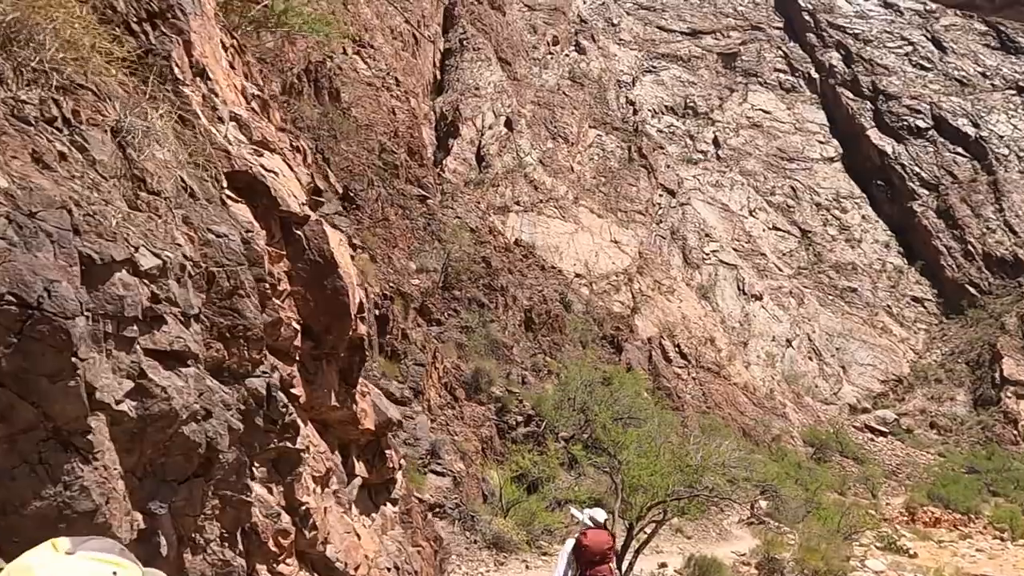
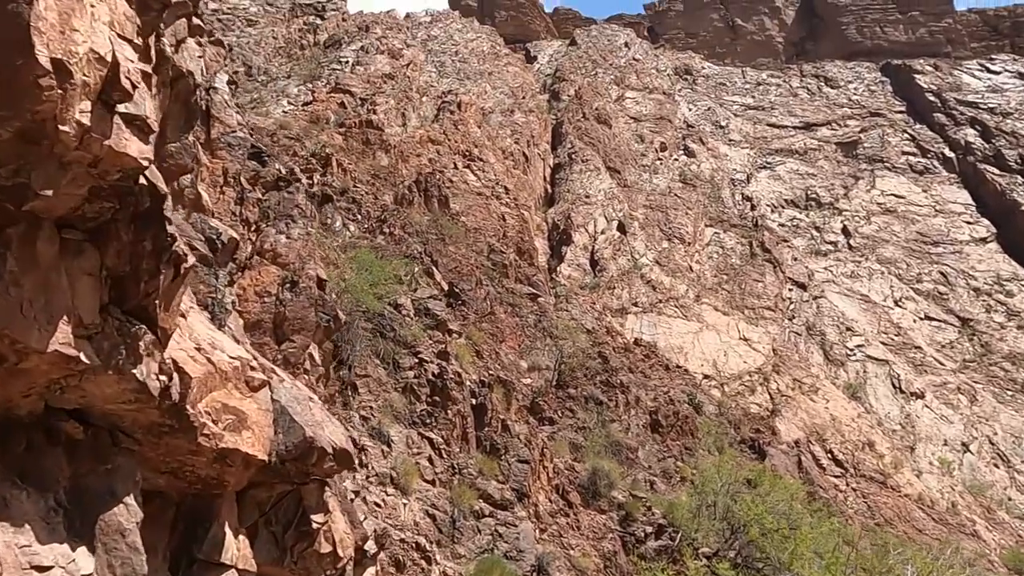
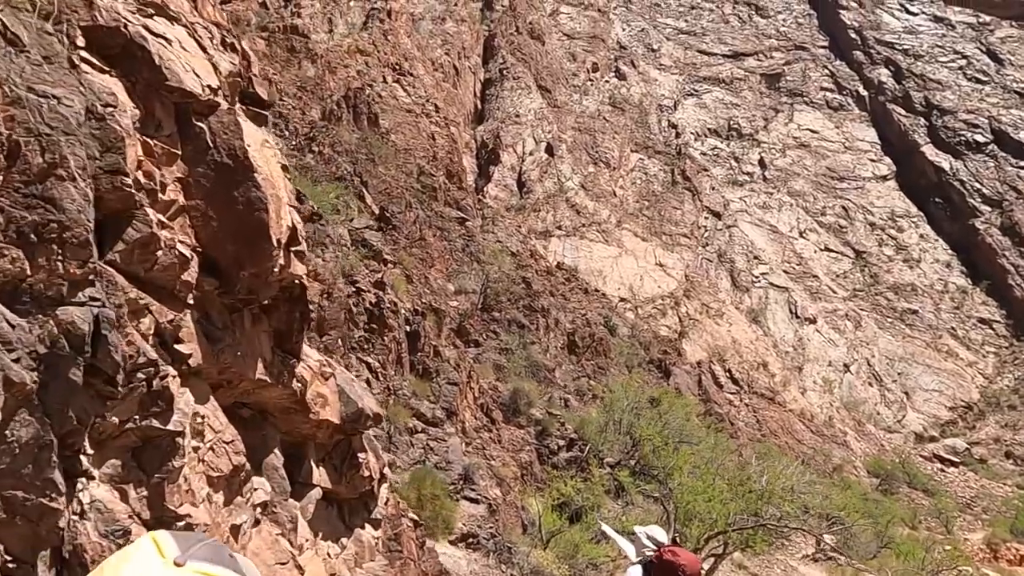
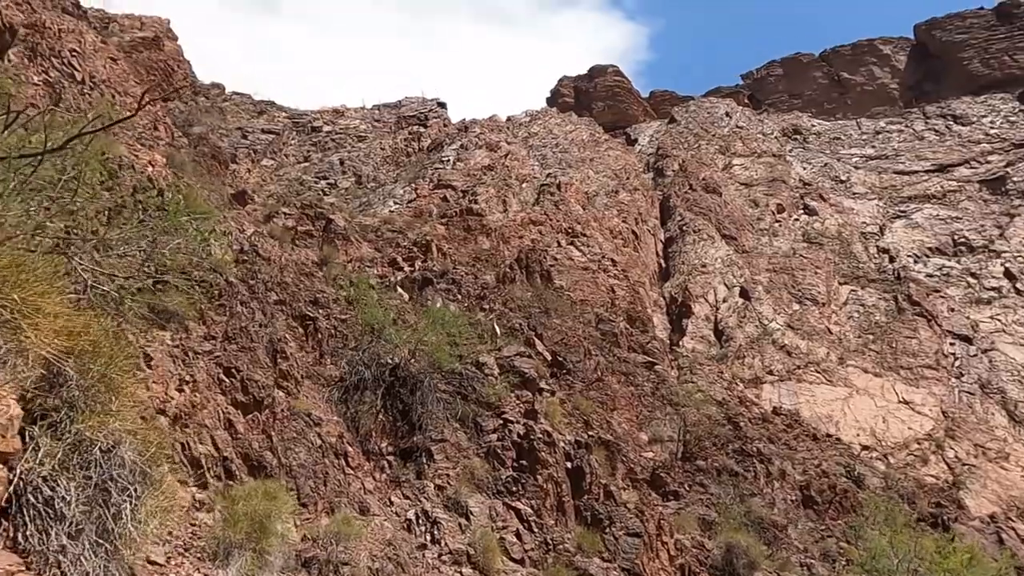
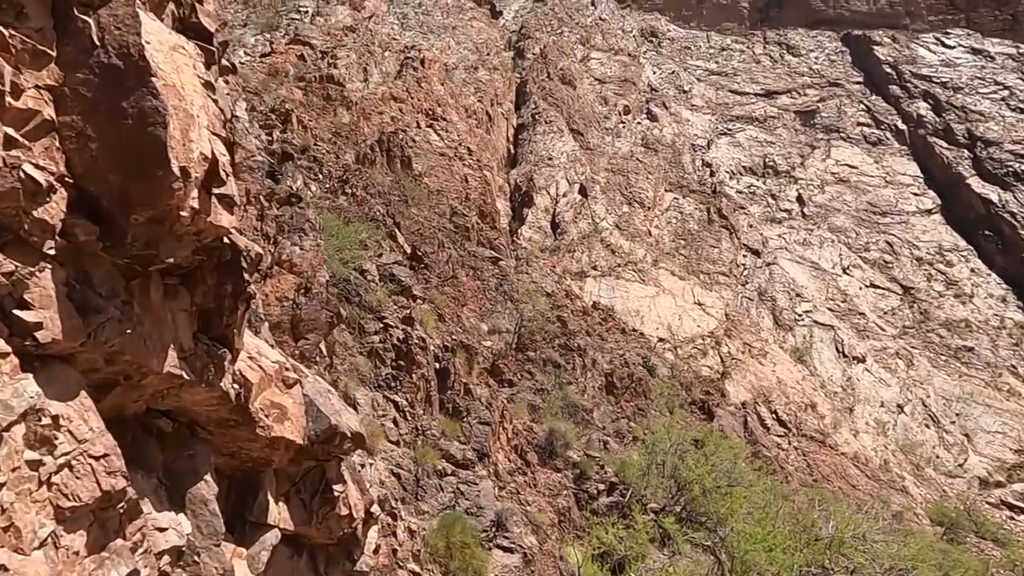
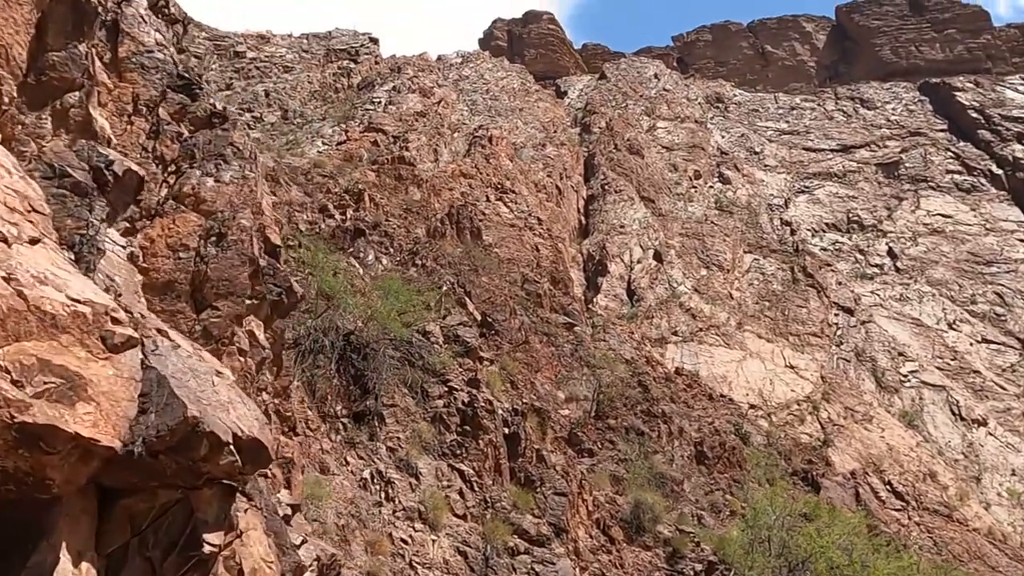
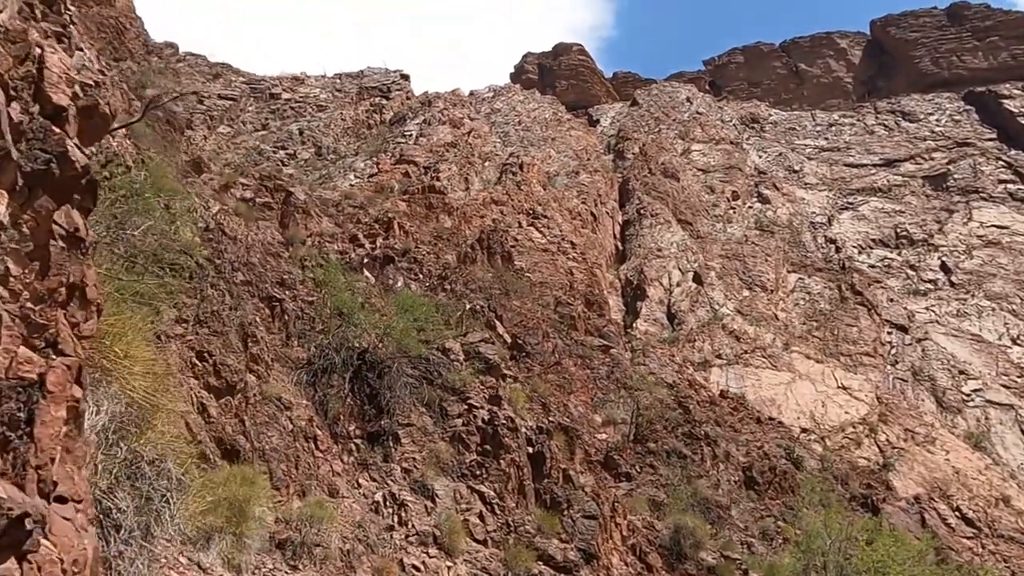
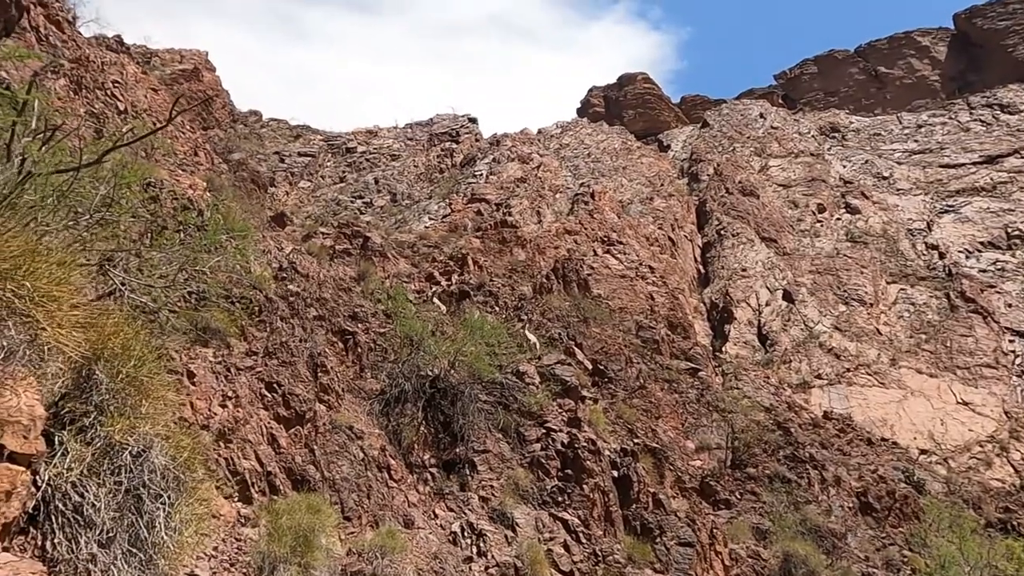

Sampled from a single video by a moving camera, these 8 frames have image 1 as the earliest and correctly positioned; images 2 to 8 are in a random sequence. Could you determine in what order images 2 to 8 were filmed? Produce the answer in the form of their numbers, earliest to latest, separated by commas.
3, 5, 2, 6, 7, 4, 8
